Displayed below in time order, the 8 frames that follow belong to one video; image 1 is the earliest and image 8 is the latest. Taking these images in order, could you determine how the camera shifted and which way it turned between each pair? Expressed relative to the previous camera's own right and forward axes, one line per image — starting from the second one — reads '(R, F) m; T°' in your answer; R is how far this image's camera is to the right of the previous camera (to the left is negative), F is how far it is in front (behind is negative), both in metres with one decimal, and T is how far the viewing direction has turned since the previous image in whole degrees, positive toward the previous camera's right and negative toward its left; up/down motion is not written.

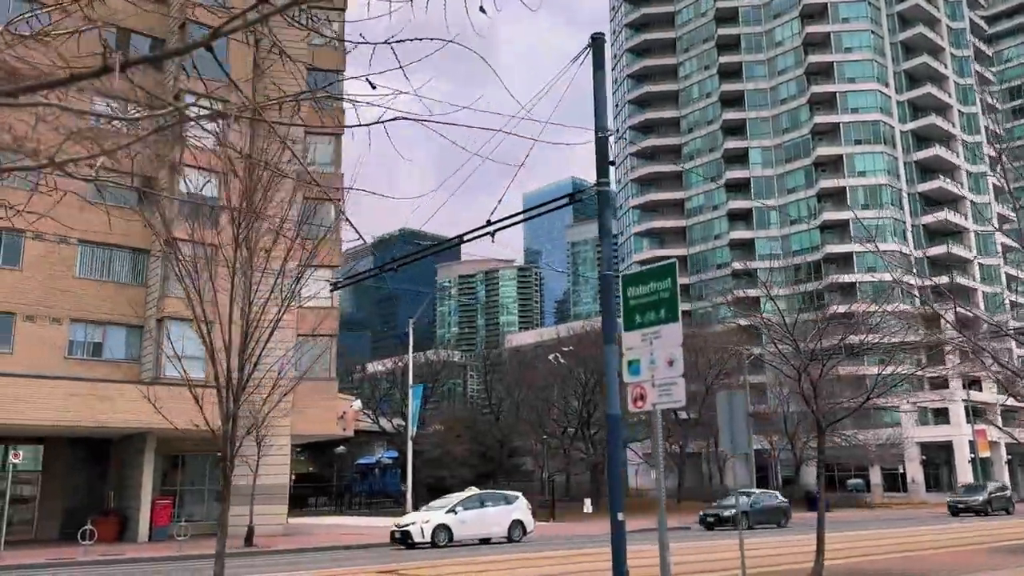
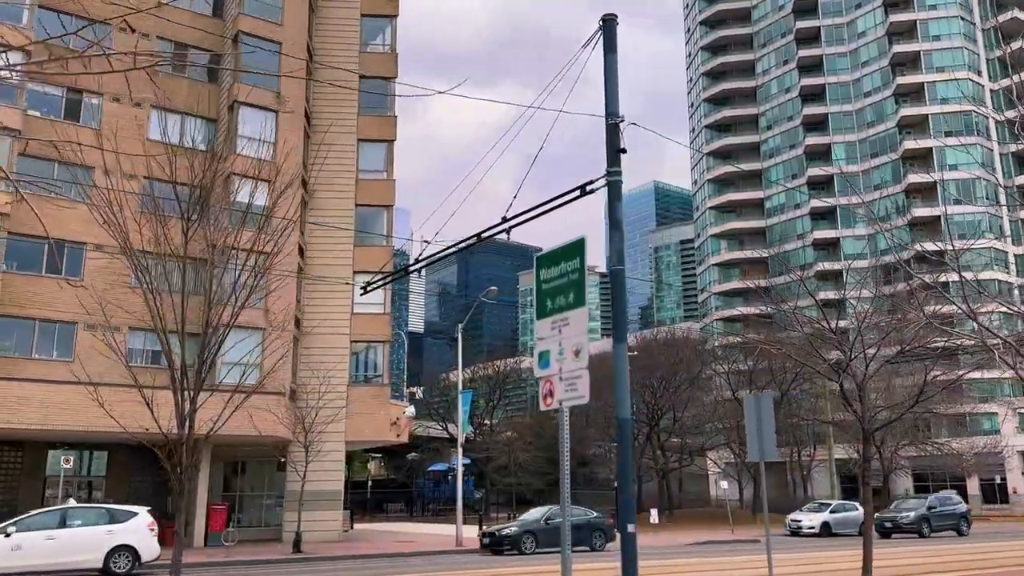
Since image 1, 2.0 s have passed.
(+1.0, +0.6) m; -6°
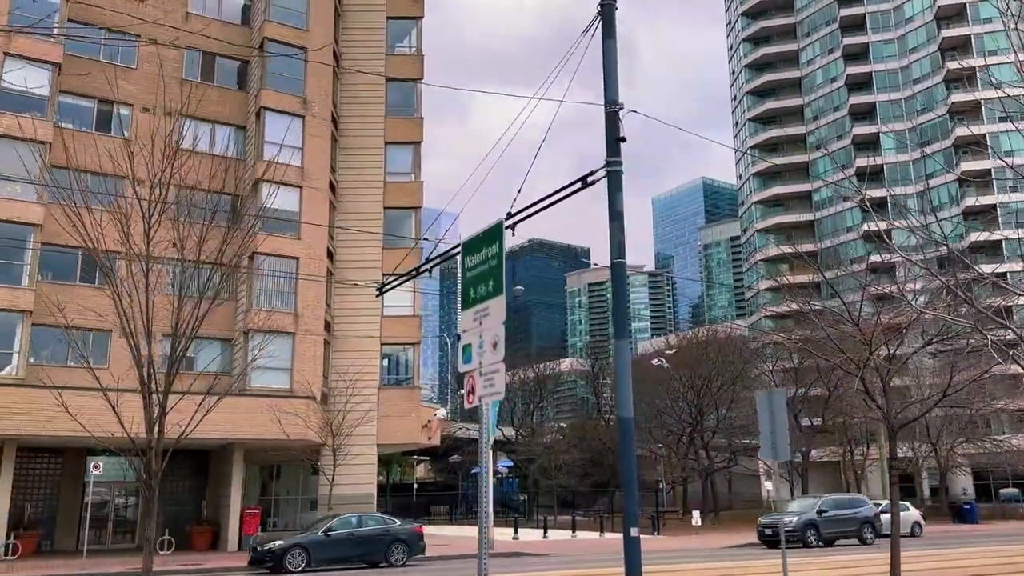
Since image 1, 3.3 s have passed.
(+0.7, +0.4) m; -3°
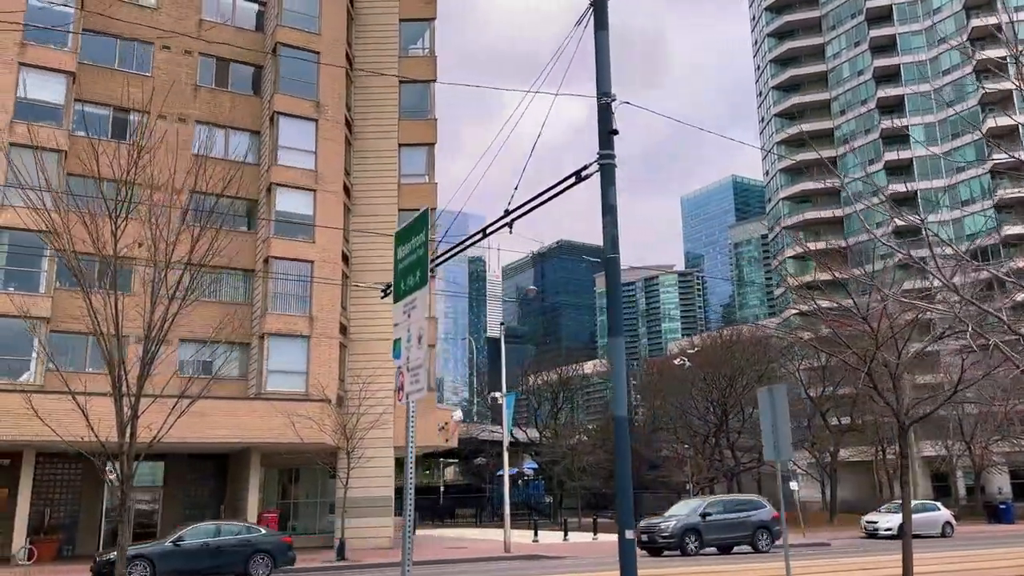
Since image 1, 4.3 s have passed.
(+0.5, +0.2) m; -2°
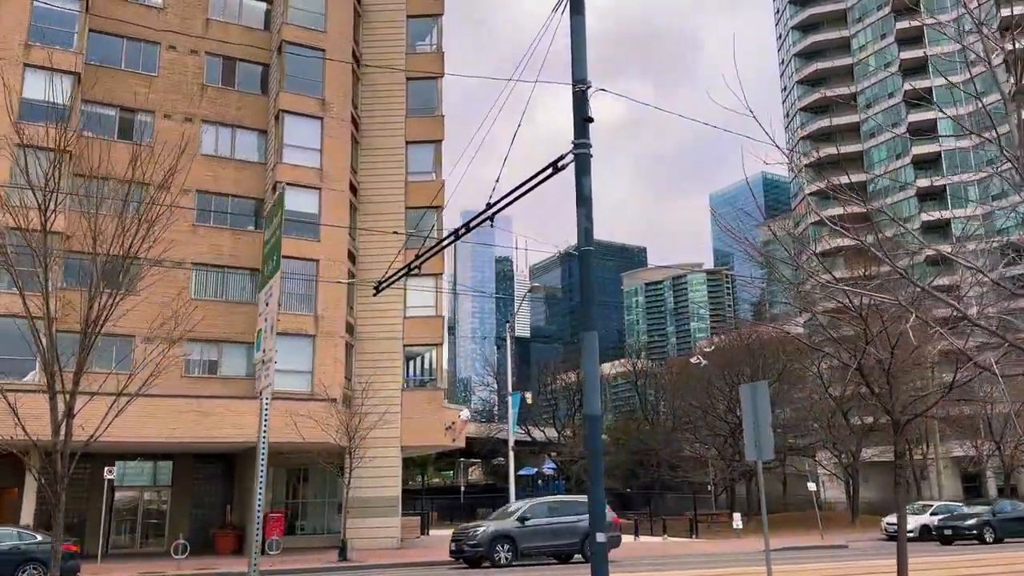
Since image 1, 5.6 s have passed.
(+0.7, +0.4) m; -2°
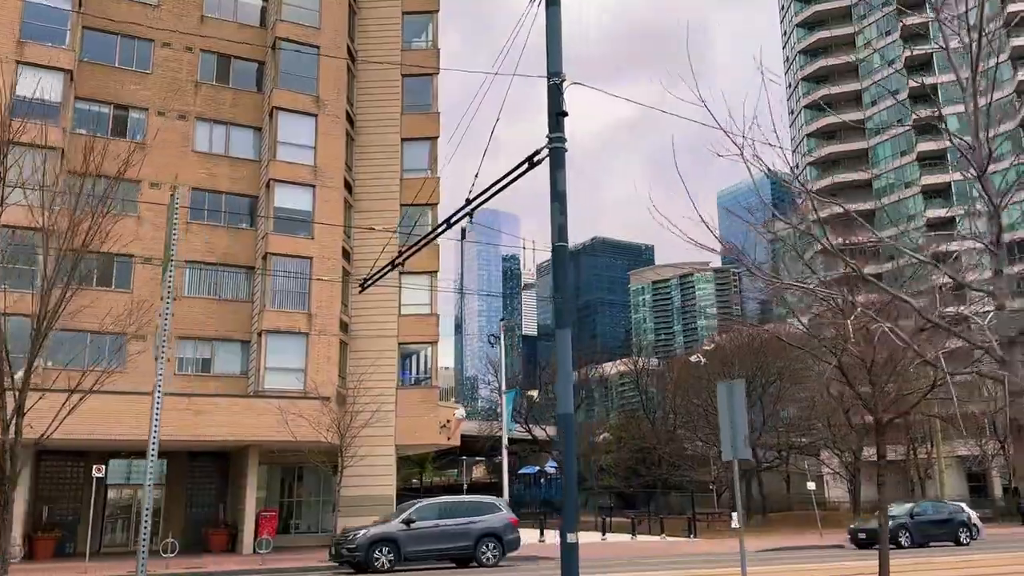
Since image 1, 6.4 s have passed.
(+0.4, +0.2) m; 0°
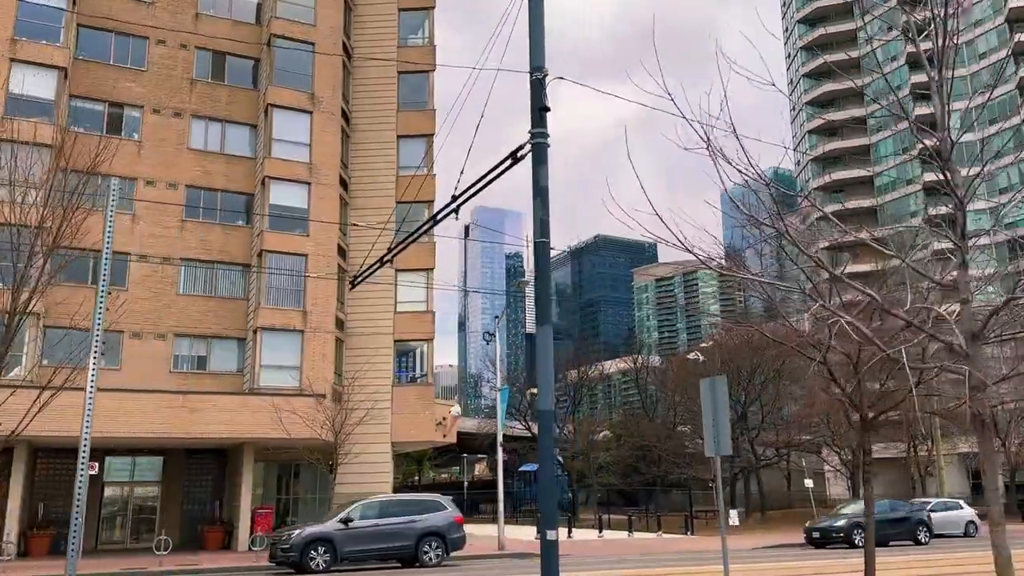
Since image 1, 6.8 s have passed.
(+0.3, +0.1) m; 0°
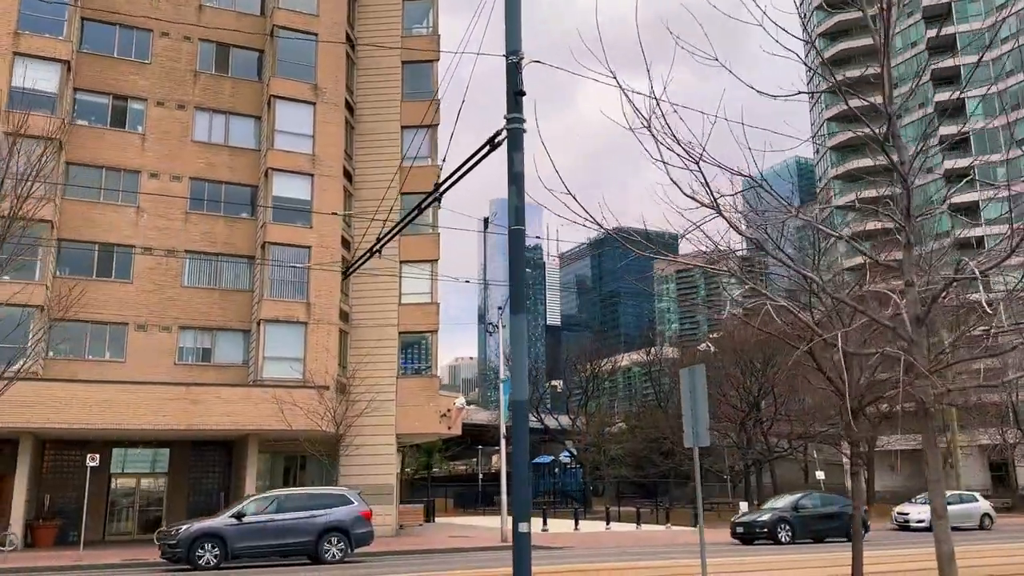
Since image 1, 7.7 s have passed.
(+0.5, +0.2) m; -1°
